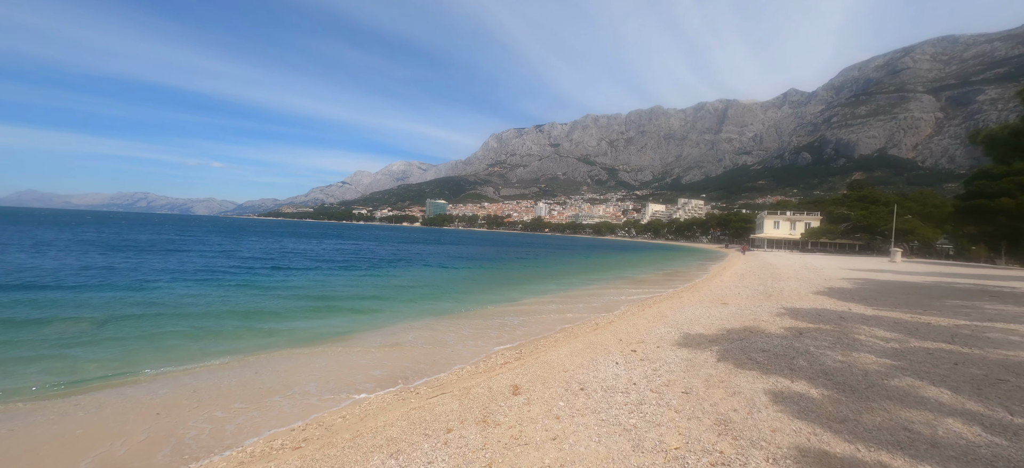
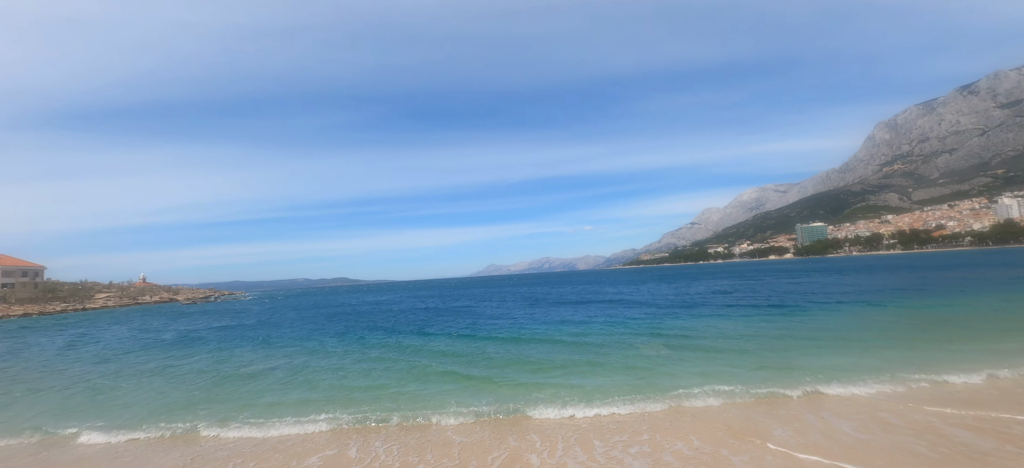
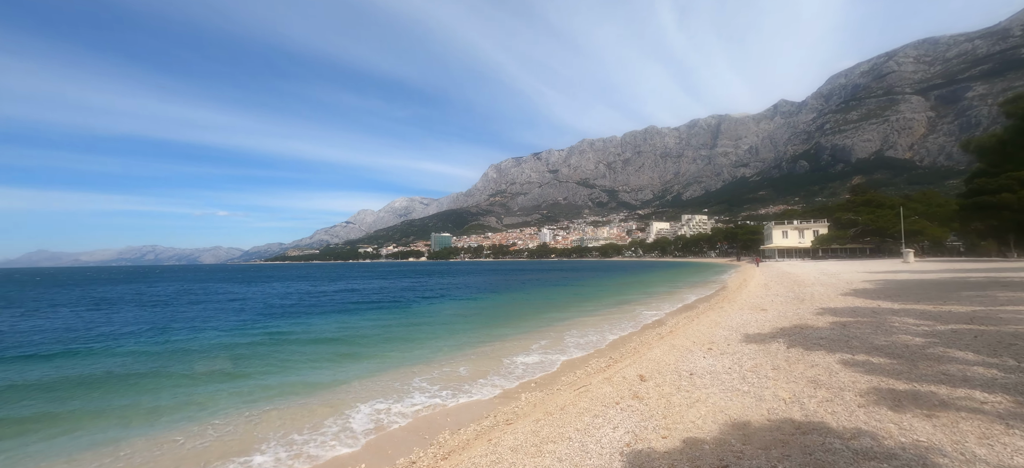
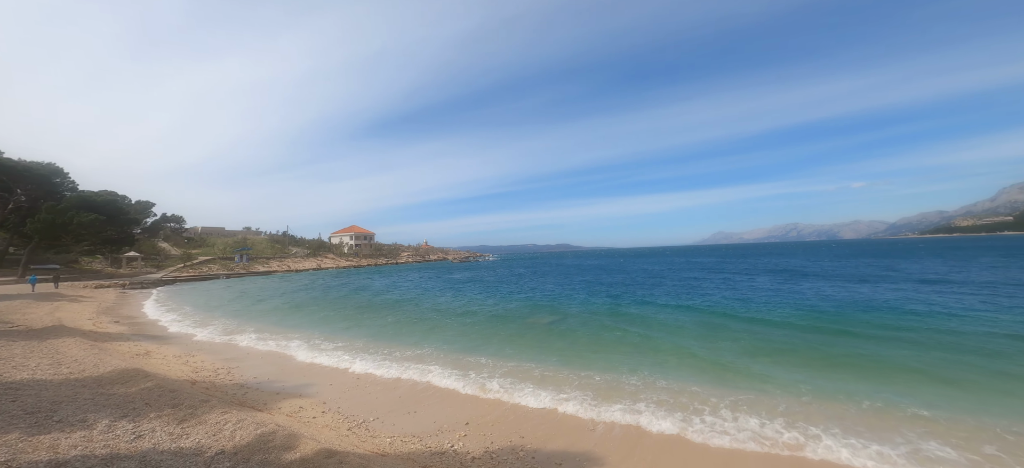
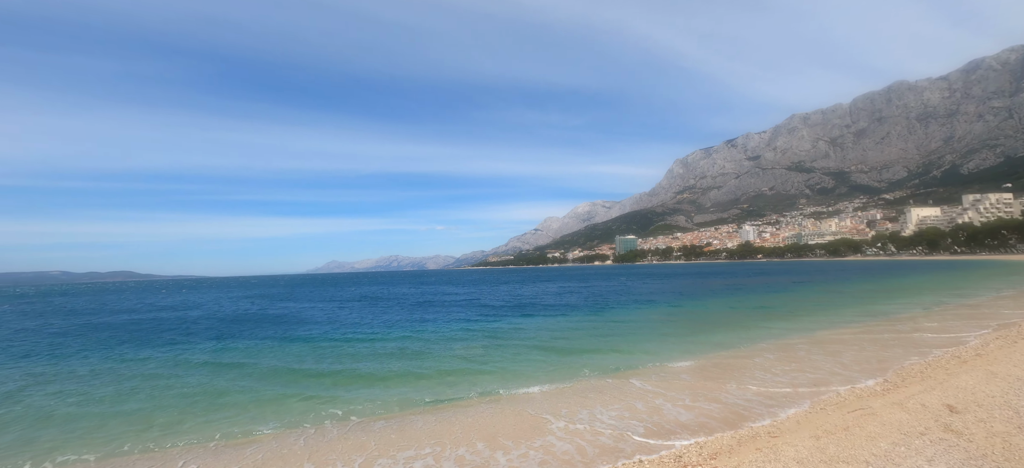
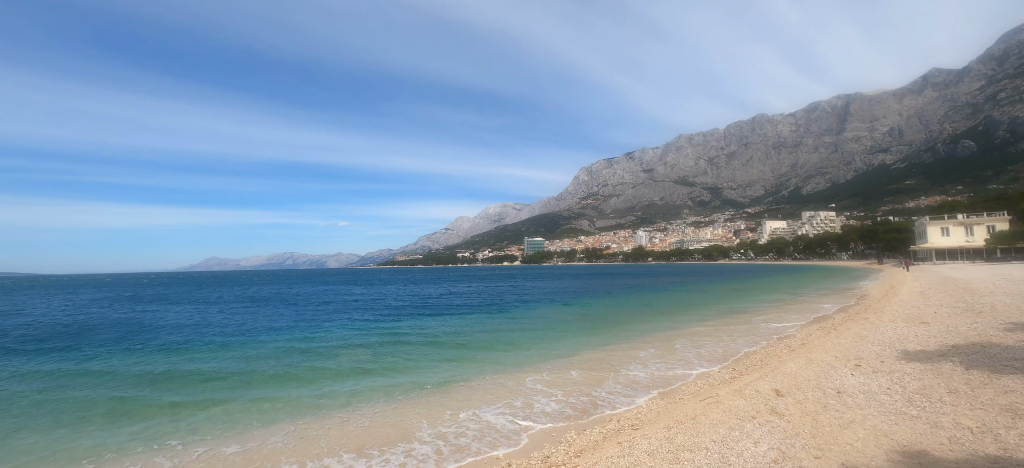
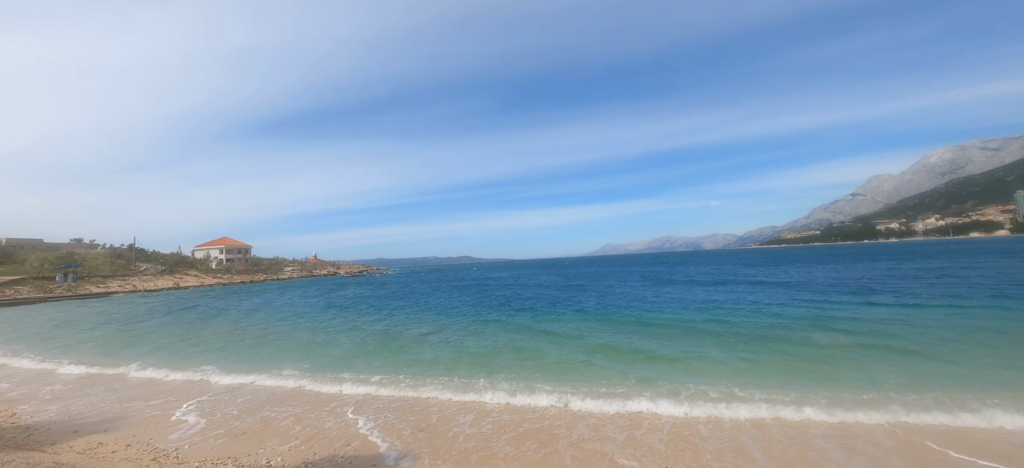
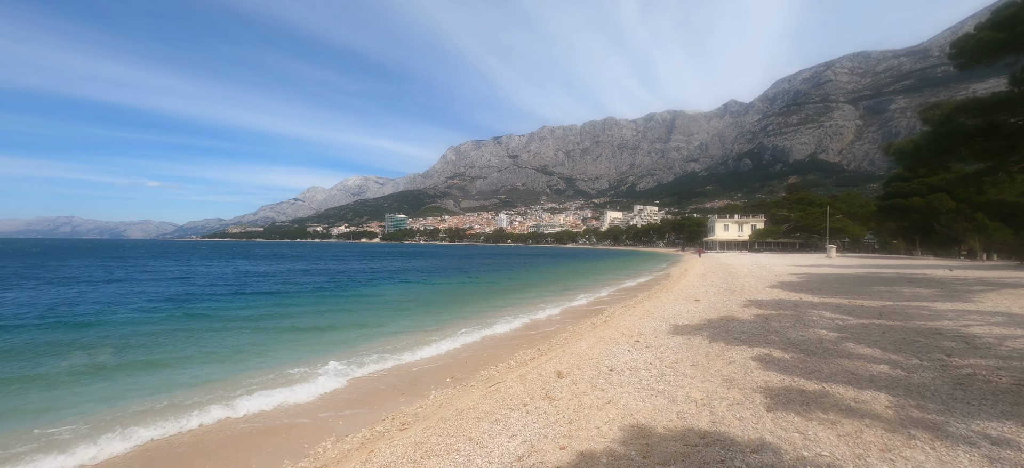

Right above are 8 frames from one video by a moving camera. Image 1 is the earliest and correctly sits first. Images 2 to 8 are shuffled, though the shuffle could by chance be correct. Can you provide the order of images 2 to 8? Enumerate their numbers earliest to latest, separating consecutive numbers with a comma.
8, 3, 6, 5, 2, 7, 4
